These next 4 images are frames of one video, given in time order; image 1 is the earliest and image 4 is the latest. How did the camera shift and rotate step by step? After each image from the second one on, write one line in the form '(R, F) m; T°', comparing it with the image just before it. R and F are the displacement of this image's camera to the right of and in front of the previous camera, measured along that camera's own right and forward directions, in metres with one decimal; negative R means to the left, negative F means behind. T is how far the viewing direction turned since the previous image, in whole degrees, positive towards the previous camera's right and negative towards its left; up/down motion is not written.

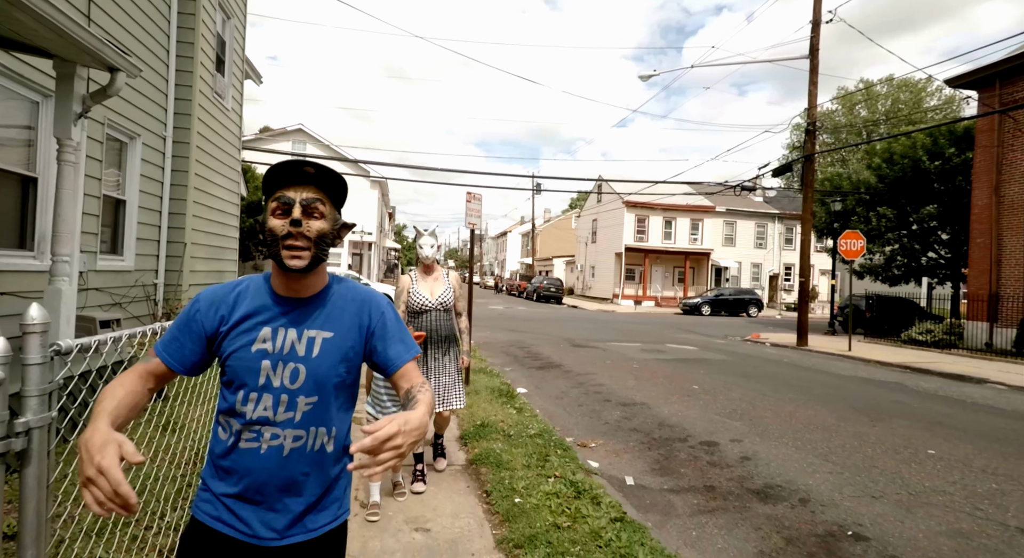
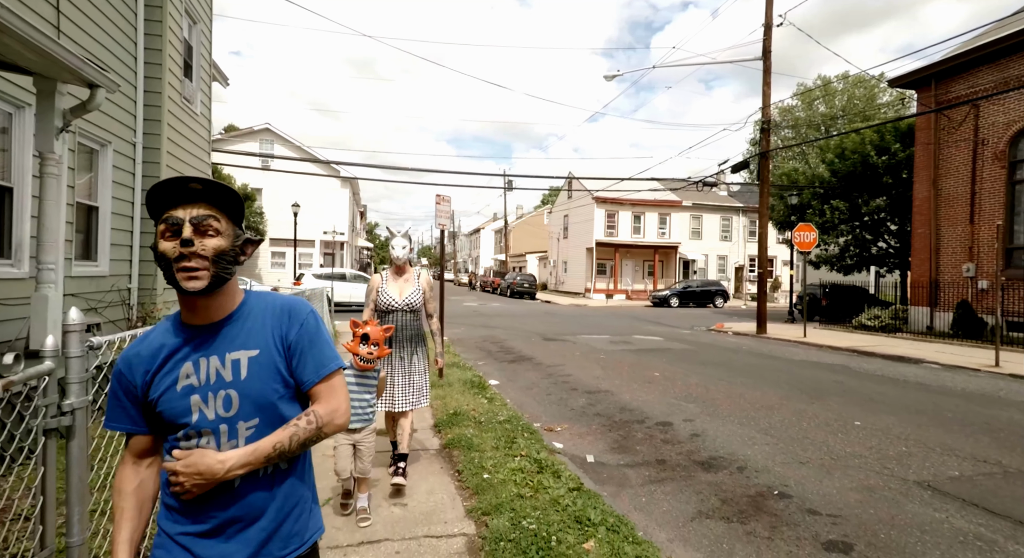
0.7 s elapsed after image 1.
(+0.1, -0.4) m; +3°
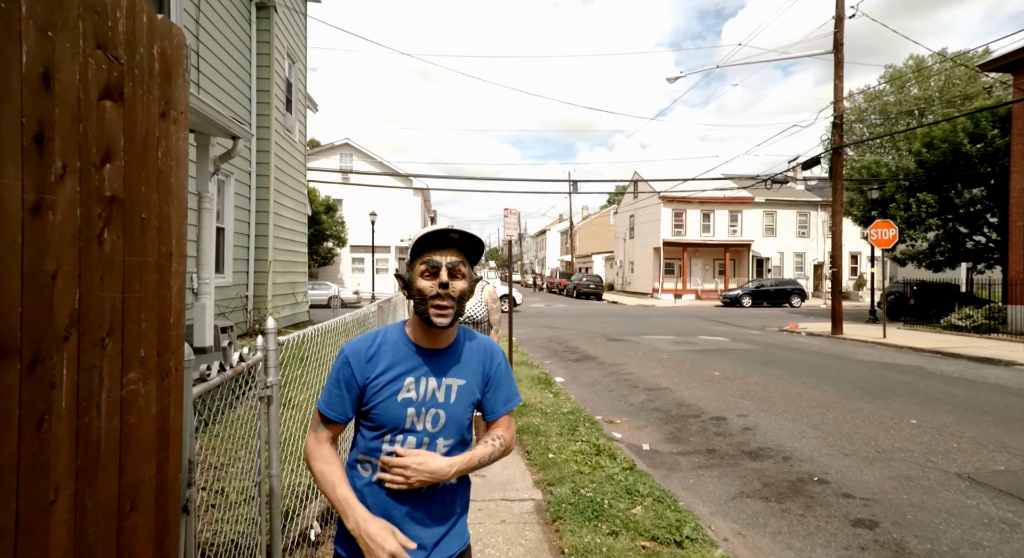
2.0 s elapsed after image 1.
(+0.1, -0.6) m; -7°
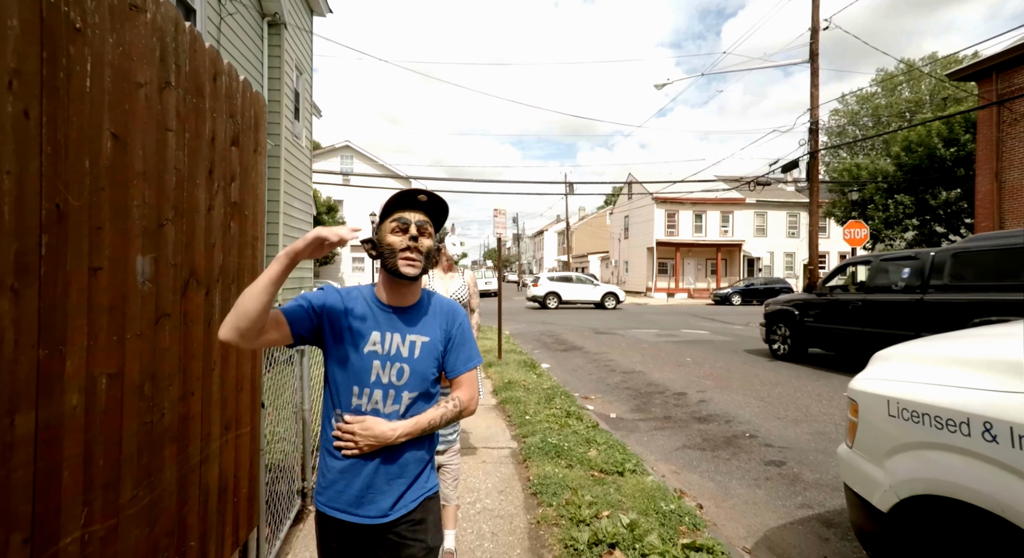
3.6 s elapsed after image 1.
(+0.2, -0.8) m; 0°
